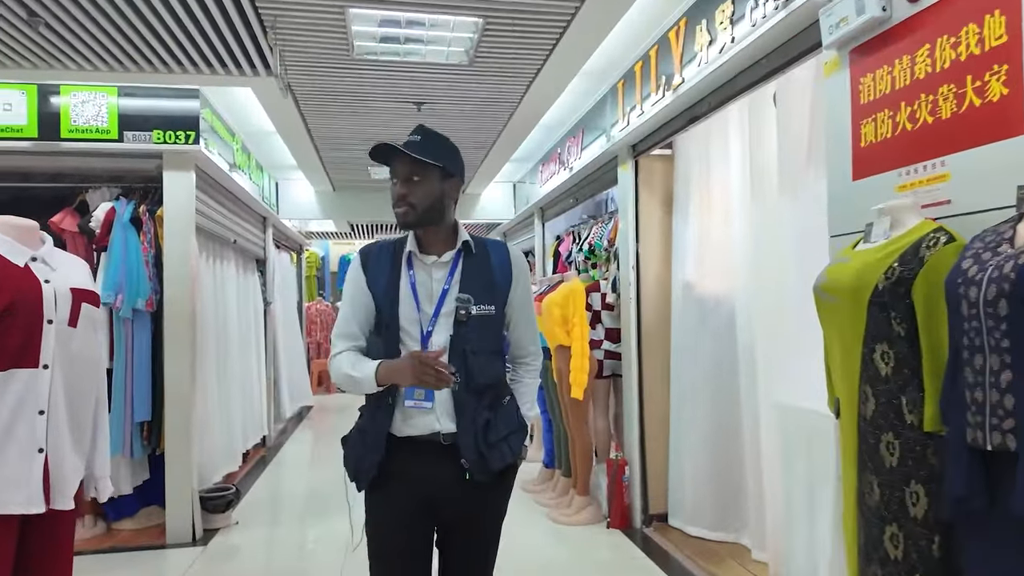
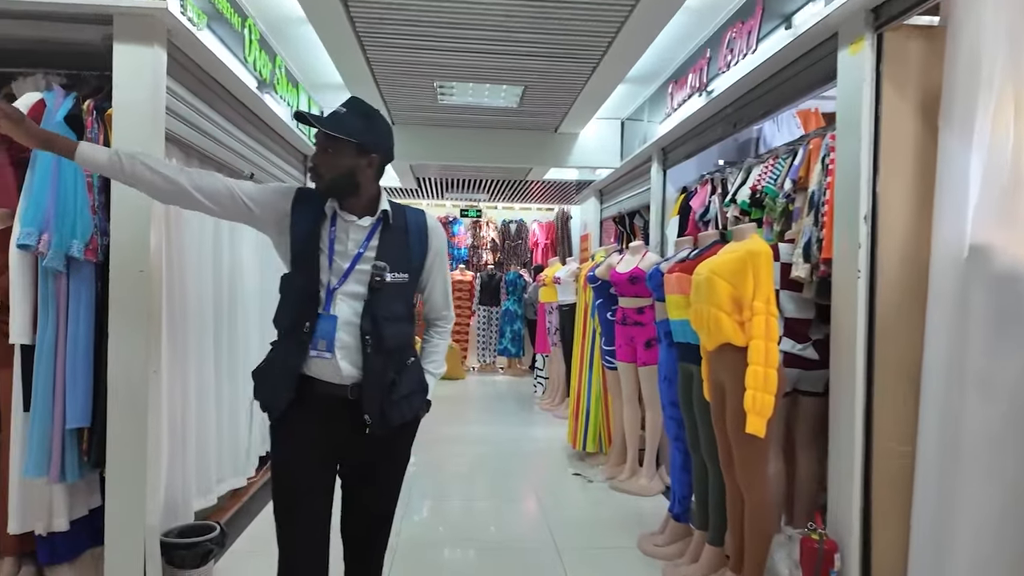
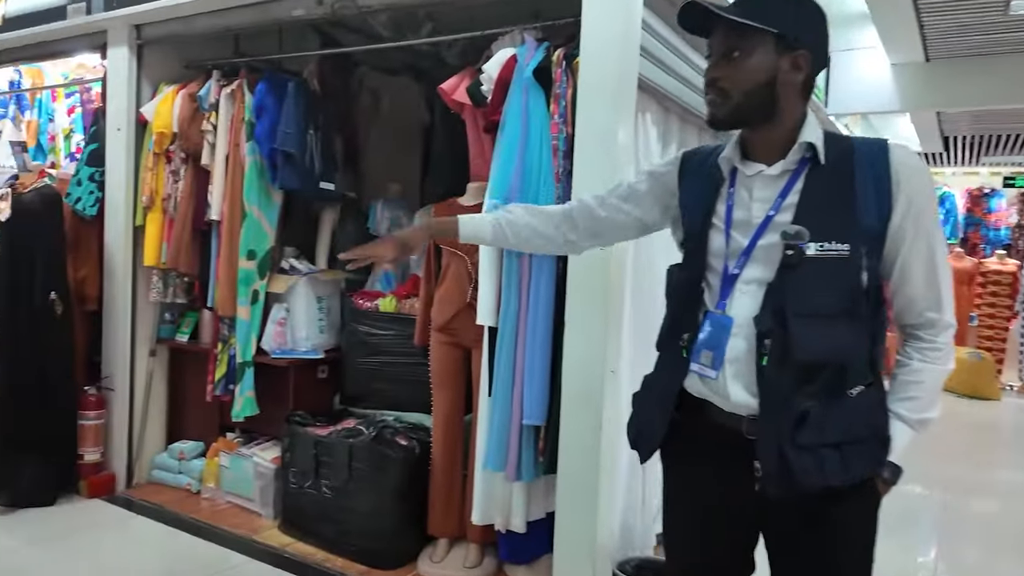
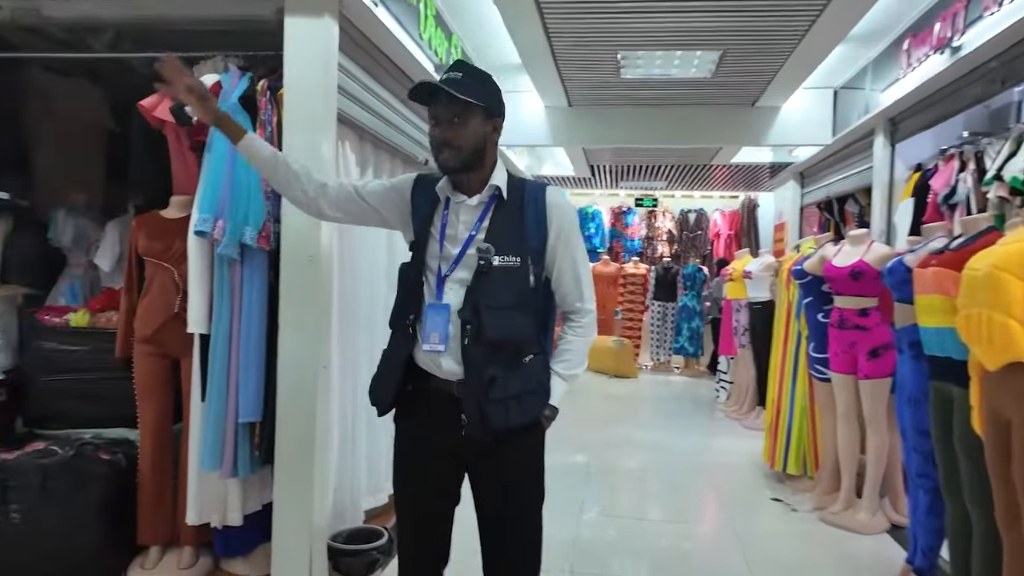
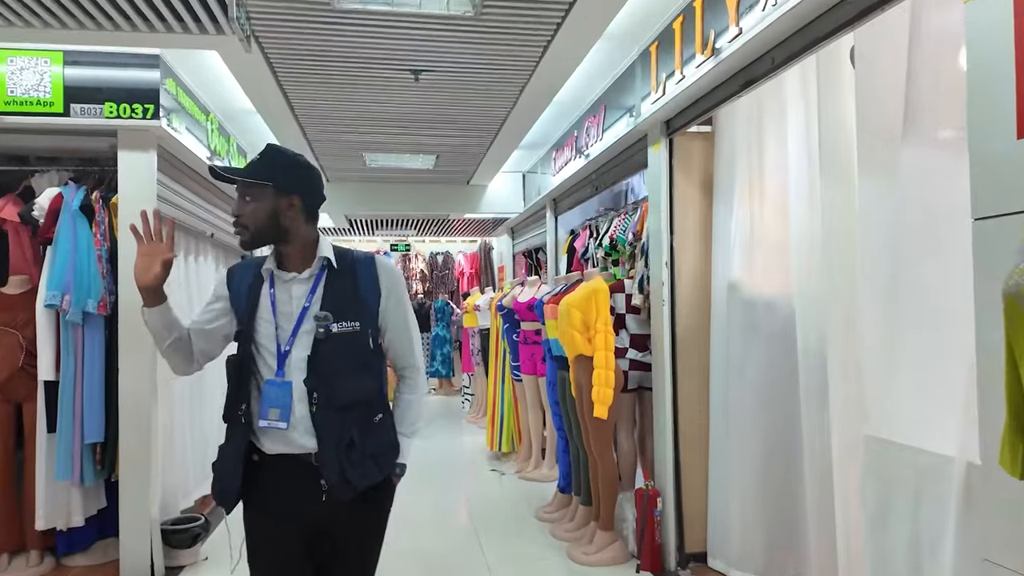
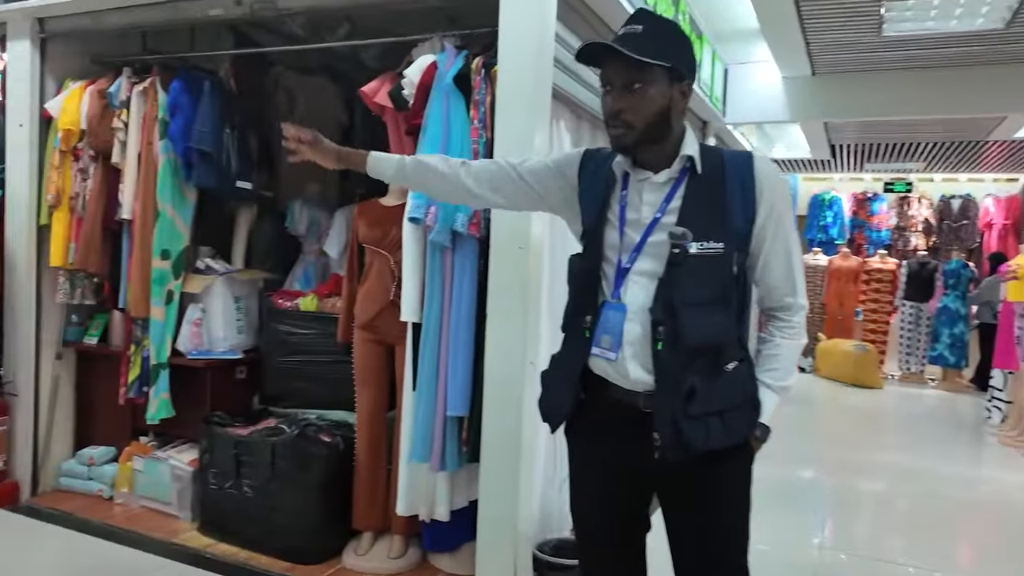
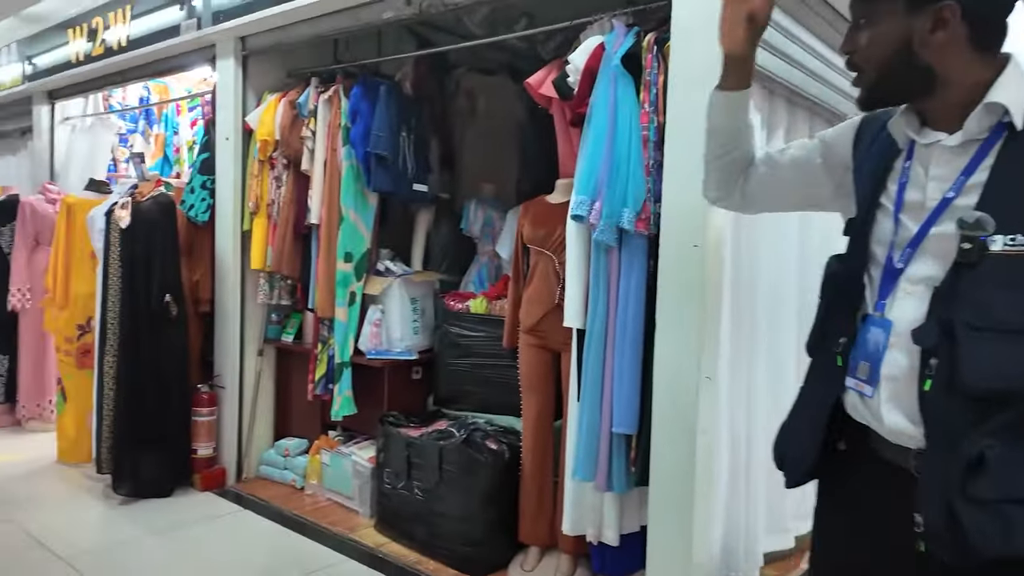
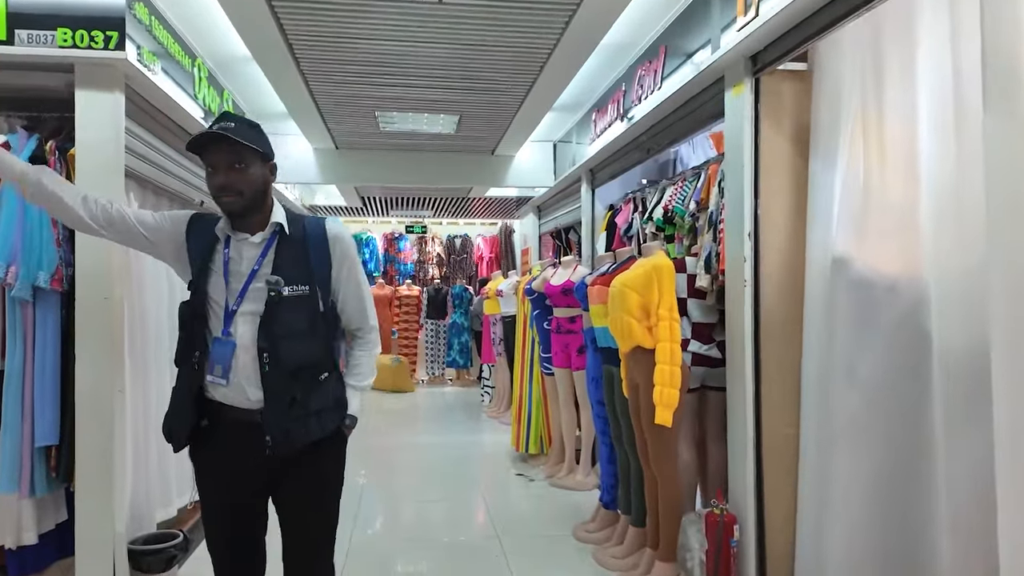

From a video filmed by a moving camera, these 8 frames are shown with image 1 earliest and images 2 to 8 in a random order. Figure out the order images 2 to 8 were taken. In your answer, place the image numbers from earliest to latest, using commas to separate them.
5, 8, 2, 4, 6, 3, 7
